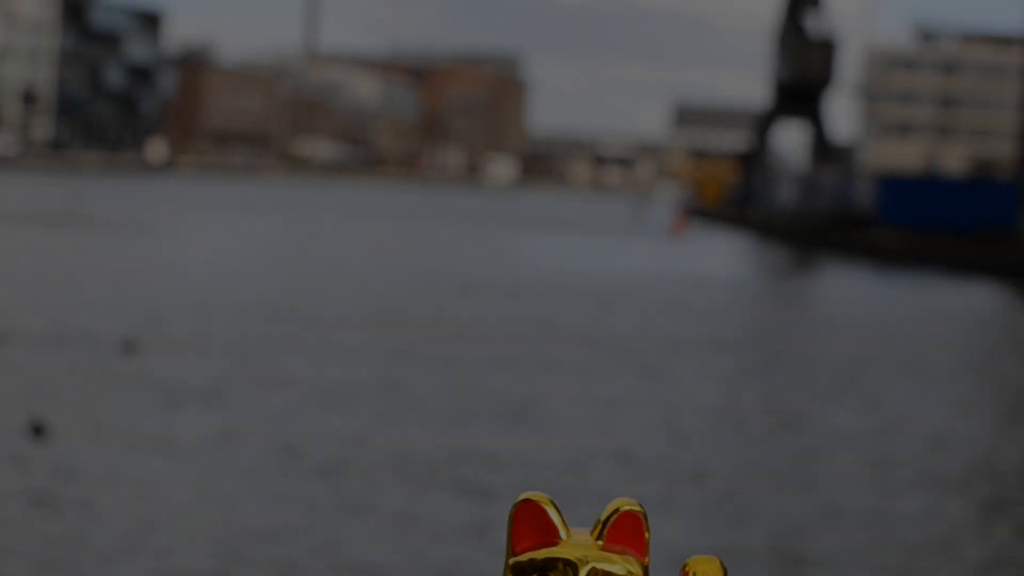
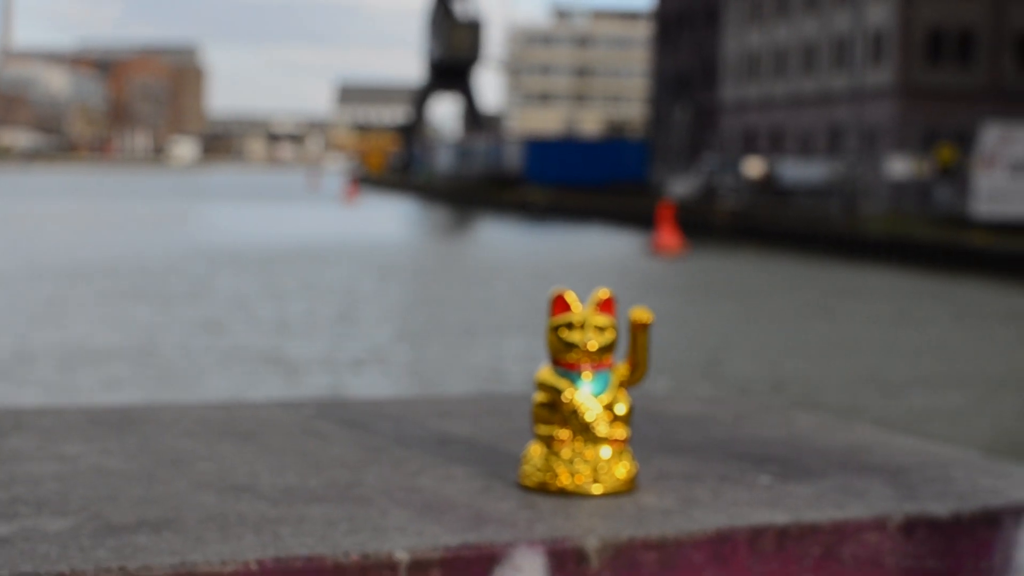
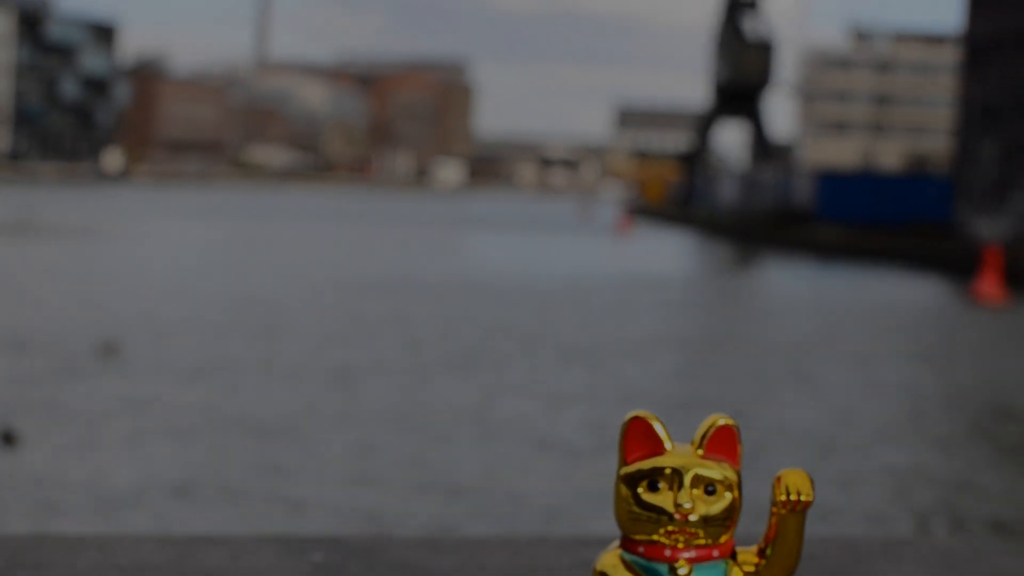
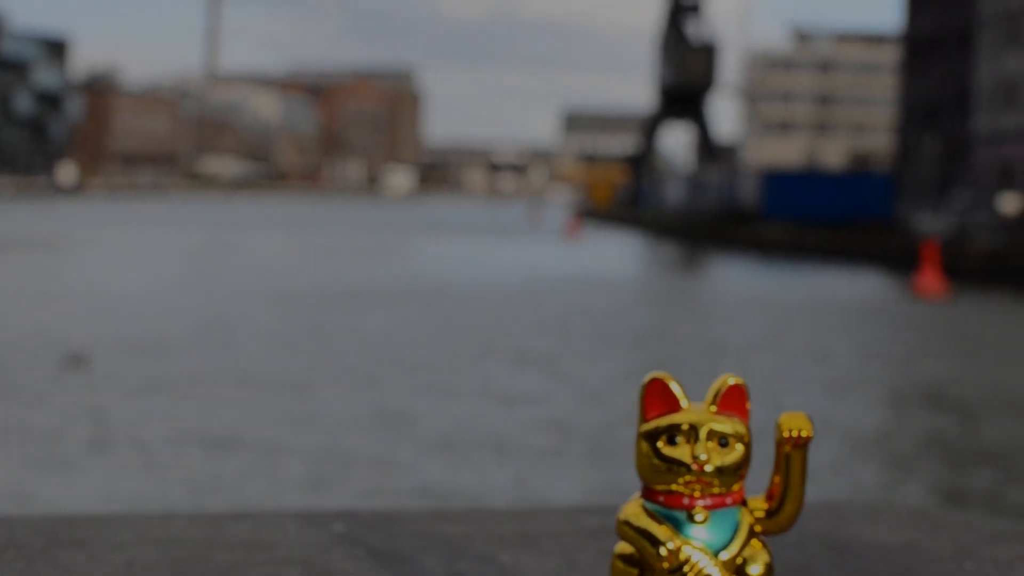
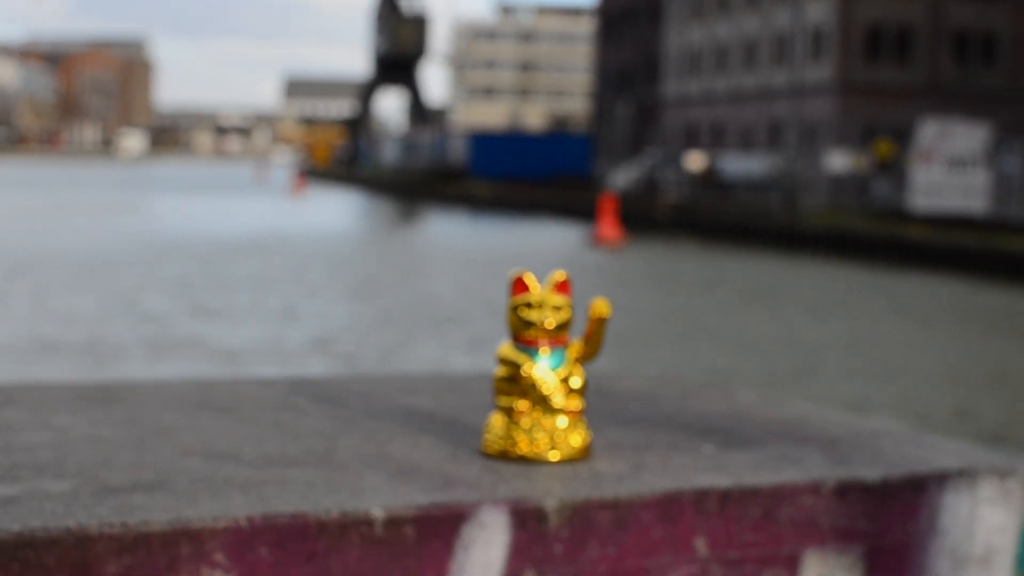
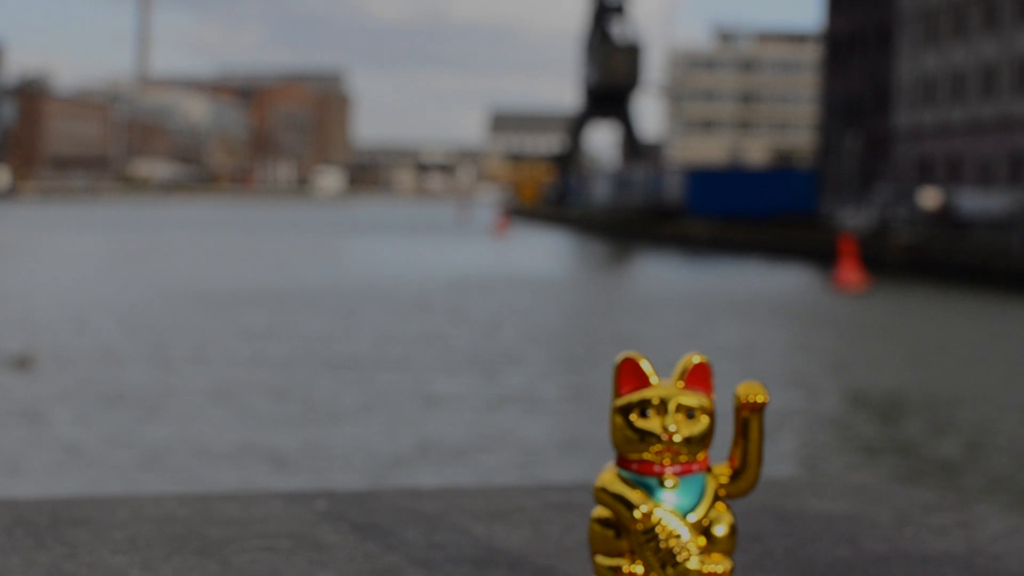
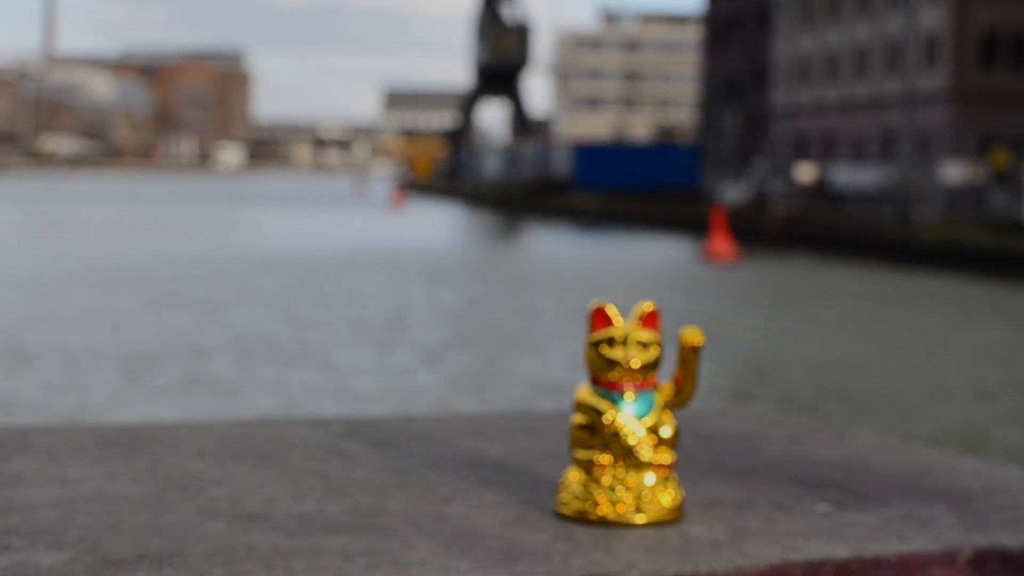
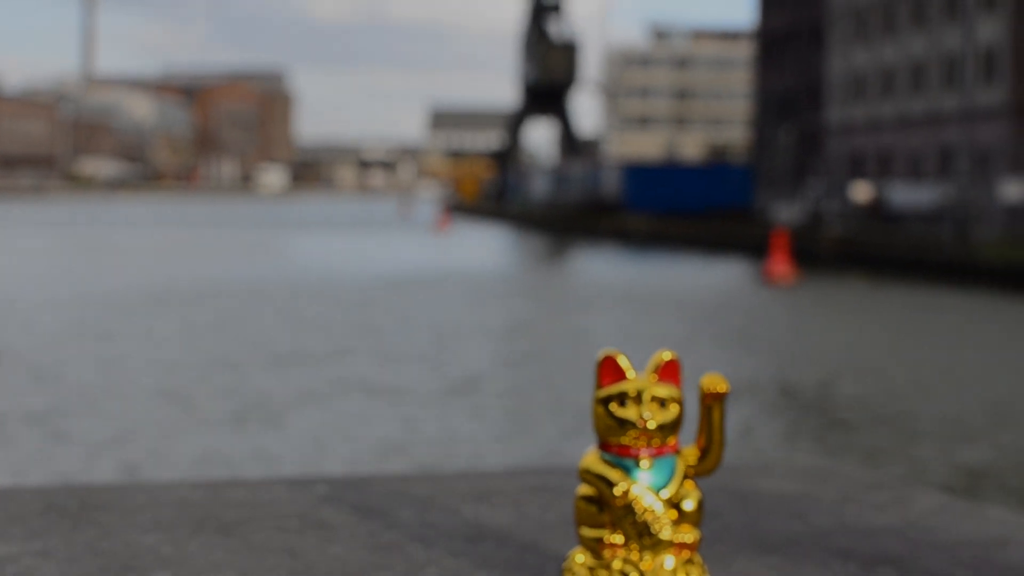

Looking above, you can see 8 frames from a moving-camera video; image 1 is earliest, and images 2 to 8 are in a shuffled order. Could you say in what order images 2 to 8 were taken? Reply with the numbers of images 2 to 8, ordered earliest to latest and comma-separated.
3, 4, 6, 8, 7, 2, 5
